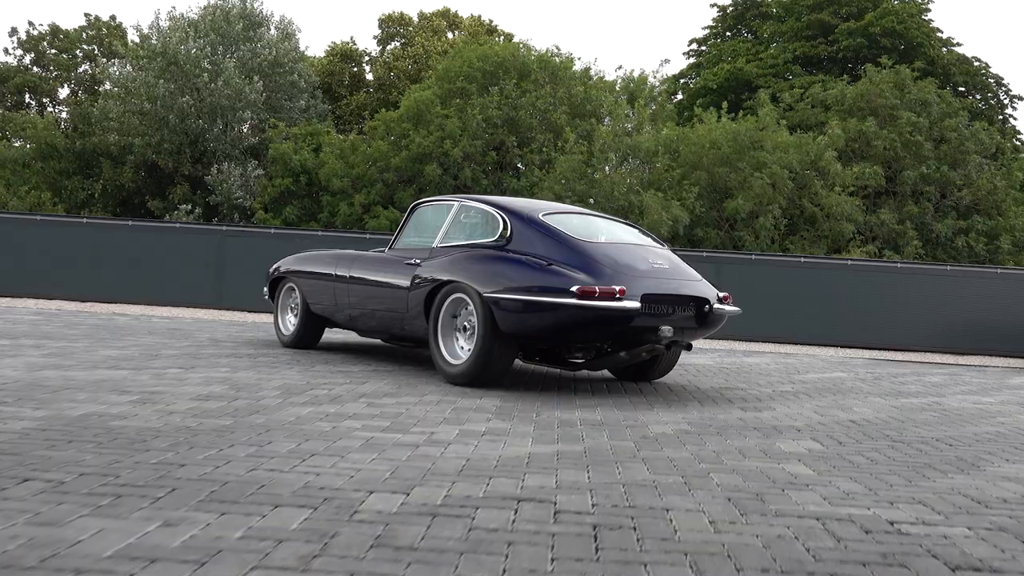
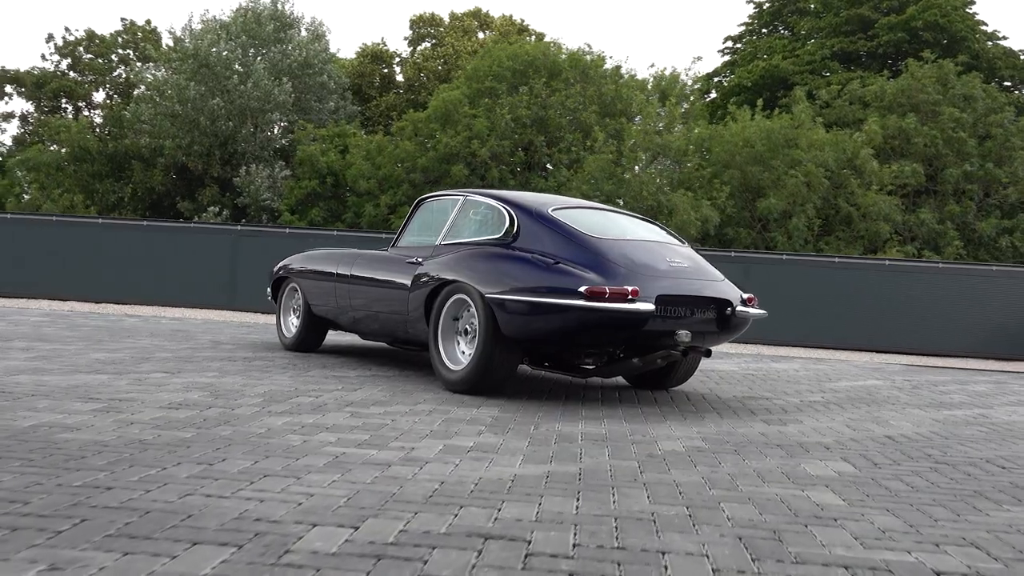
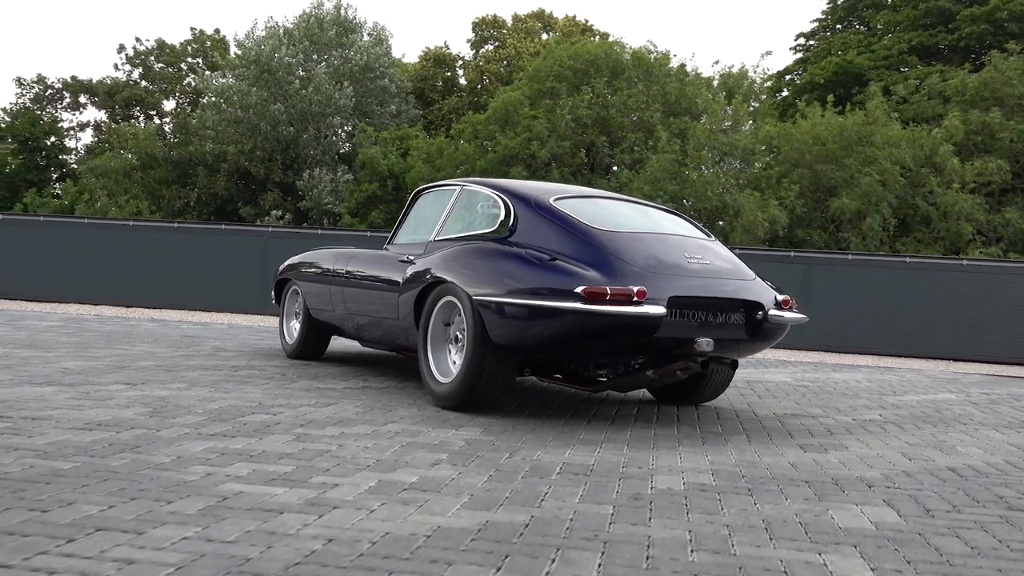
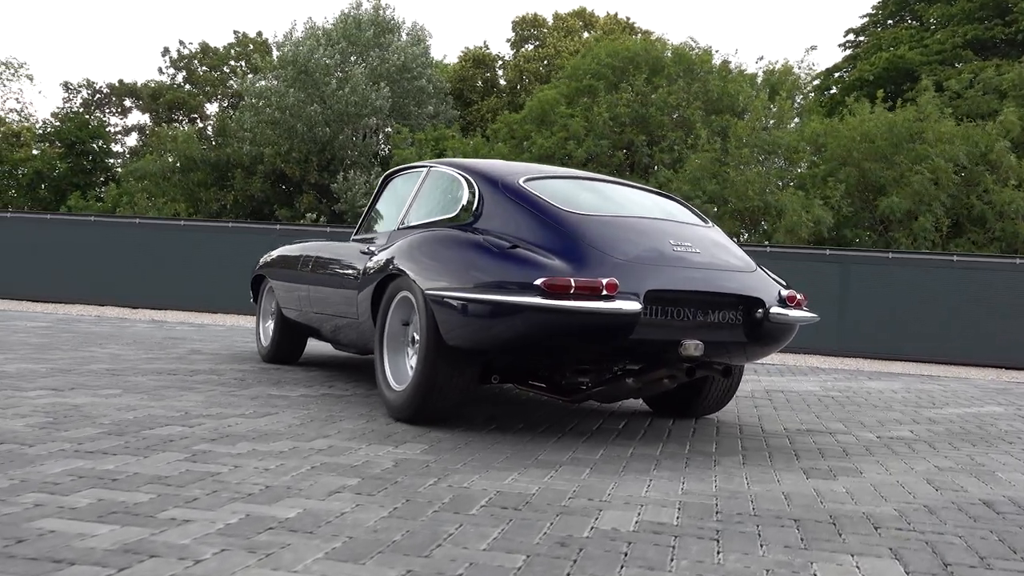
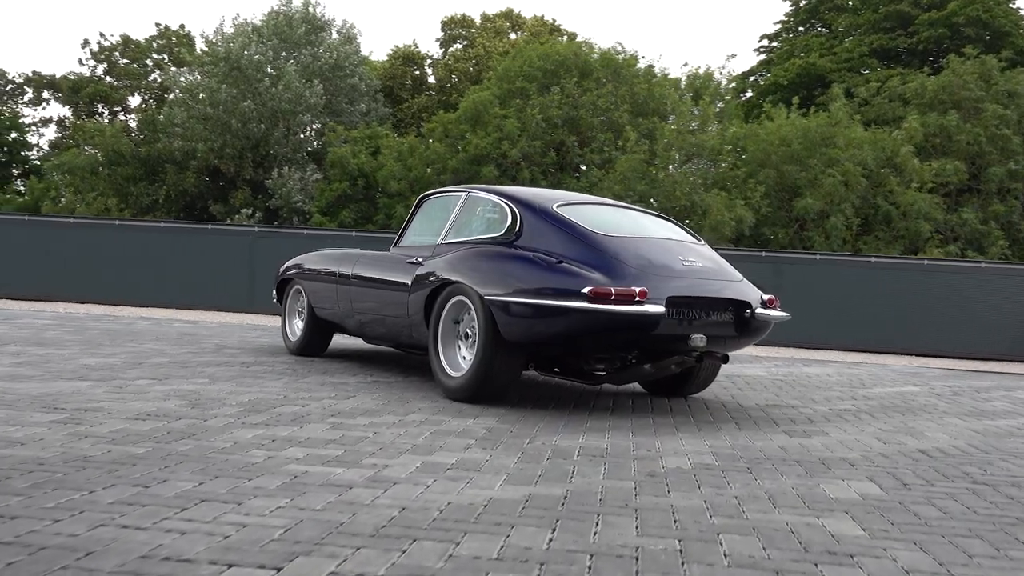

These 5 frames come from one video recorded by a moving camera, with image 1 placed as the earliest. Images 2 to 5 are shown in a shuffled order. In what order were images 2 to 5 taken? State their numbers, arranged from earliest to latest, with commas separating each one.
2, 5, 3, 4
